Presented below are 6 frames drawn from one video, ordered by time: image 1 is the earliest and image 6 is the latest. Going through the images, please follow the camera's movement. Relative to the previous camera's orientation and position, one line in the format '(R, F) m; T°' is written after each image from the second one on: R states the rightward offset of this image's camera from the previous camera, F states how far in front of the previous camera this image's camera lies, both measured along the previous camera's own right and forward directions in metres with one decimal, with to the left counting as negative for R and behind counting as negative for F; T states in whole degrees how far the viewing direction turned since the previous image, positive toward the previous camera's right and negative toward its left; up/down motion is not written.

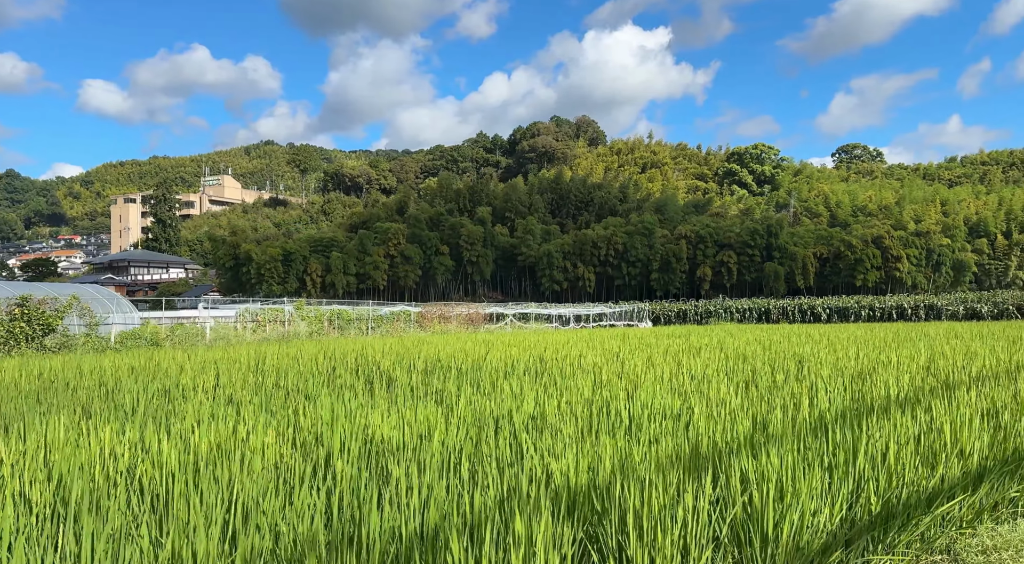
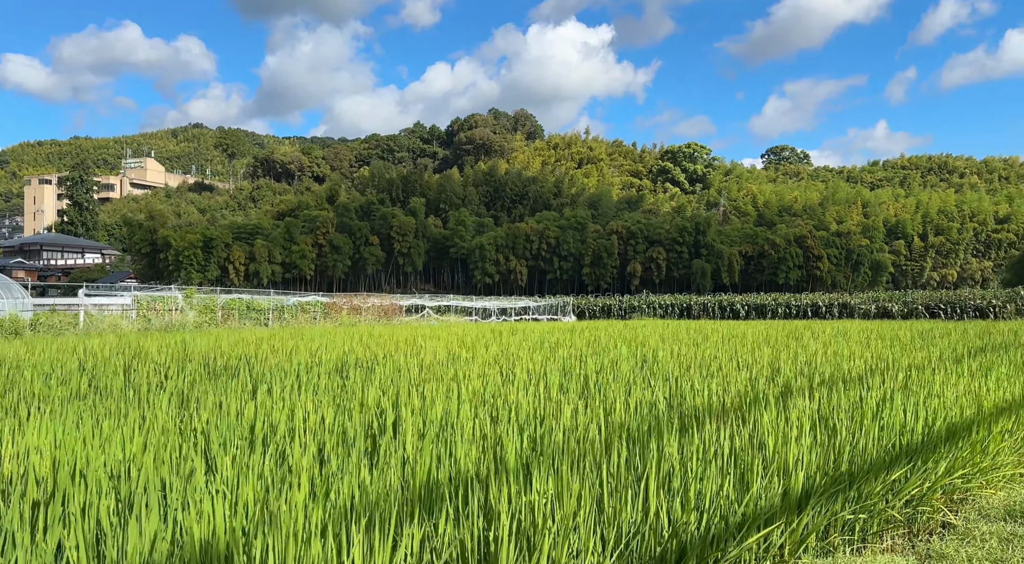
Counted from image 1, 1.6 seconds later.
(+0.5, +0.4) m; +5°
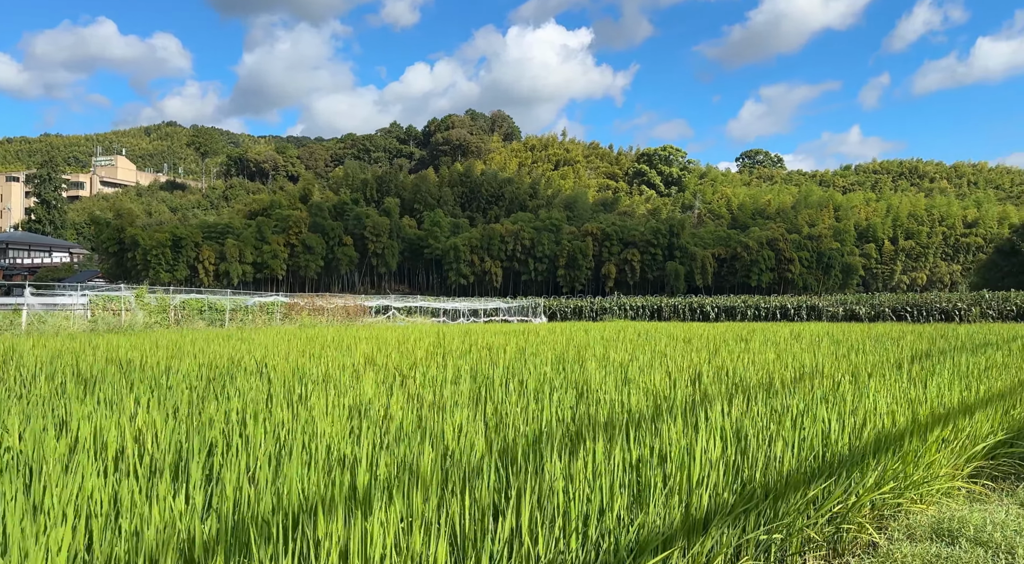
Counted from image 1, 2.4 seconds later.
(+0.3, +0.2) m; +2°
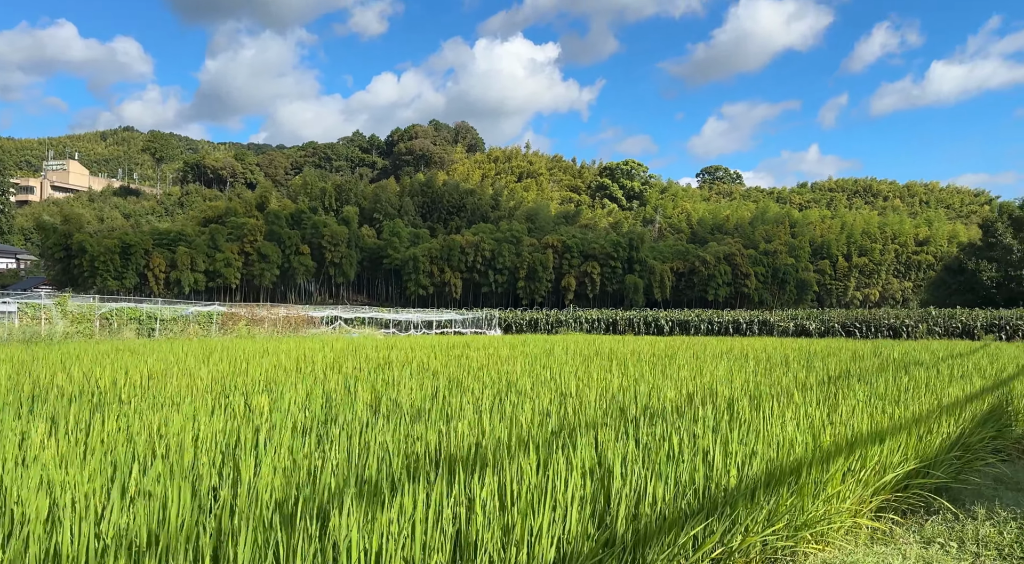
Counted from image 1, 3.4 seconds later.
(+0.3, +0.3) m; +3°
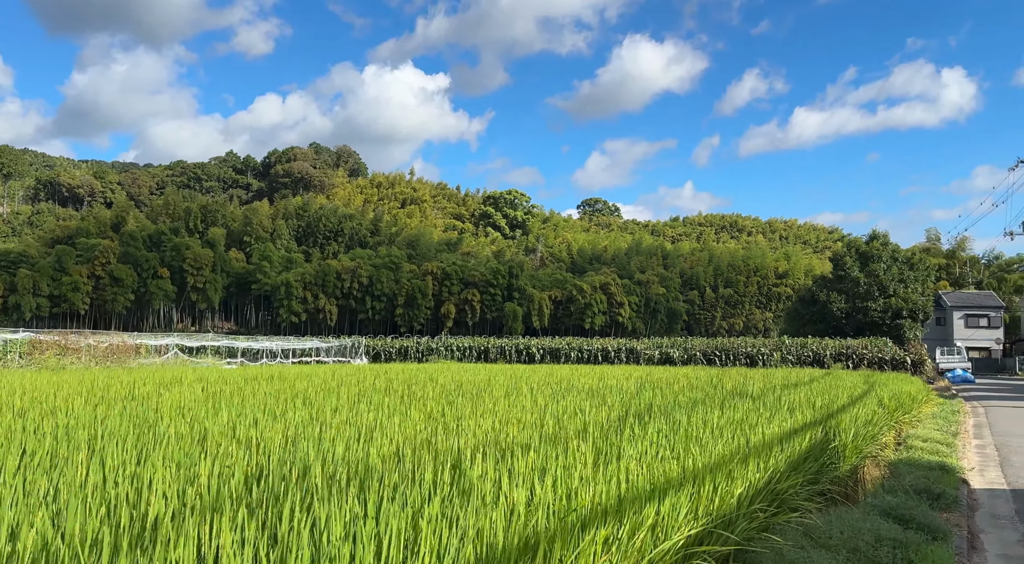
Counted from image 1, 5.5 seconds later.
(+0.6, +0.6) m; +9°
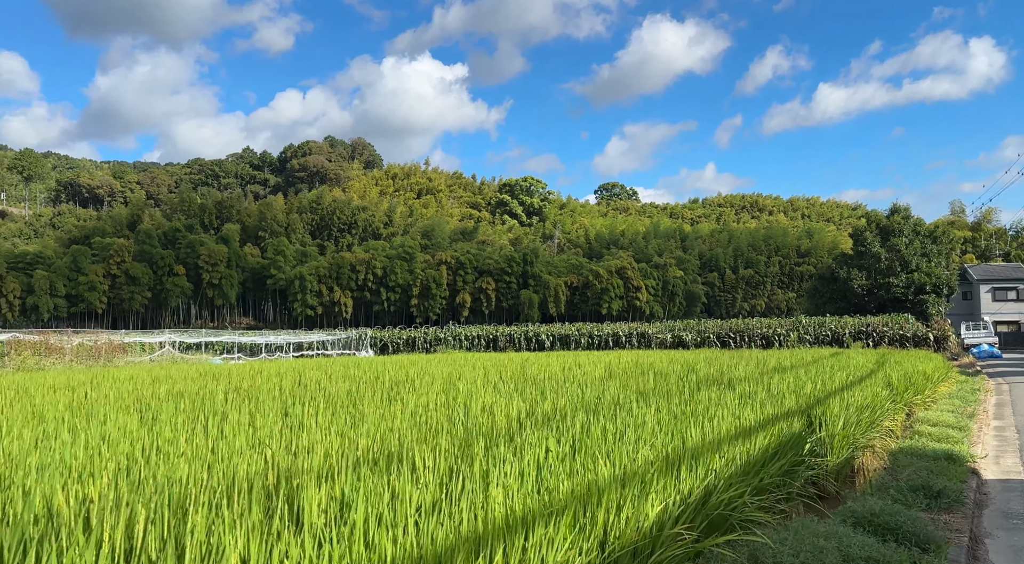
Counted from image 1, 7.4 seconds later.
(+0.4, +0.5) m; -2°
